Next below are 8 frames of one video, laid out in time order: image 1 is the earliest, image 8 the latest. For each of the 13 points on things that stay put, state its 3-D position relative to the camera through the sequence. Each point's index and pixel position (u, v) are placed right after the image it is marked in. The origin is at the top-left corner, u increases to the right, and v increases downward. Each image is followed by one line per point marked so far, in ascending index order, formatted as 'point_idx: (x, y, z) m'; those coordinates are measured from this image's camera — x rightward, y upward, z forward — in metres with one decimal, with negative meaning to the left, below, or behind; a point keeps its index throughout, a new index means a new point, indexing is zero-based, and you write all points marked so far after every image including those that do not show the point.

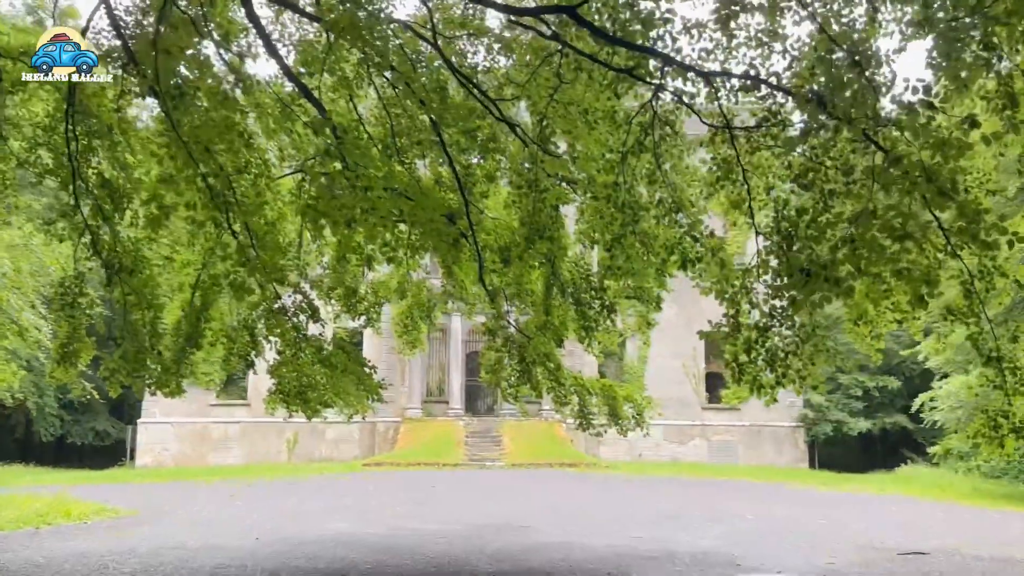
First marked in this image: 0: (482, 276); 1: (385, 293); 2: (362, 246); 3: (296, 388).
0: (-0.3, +0.1, +9.2) m
1: (-1.5, 0.0, +11.1) m
2: (-1.7, +0.5, +10.7) m
3: (-2.2, -1.0, +9.6) m
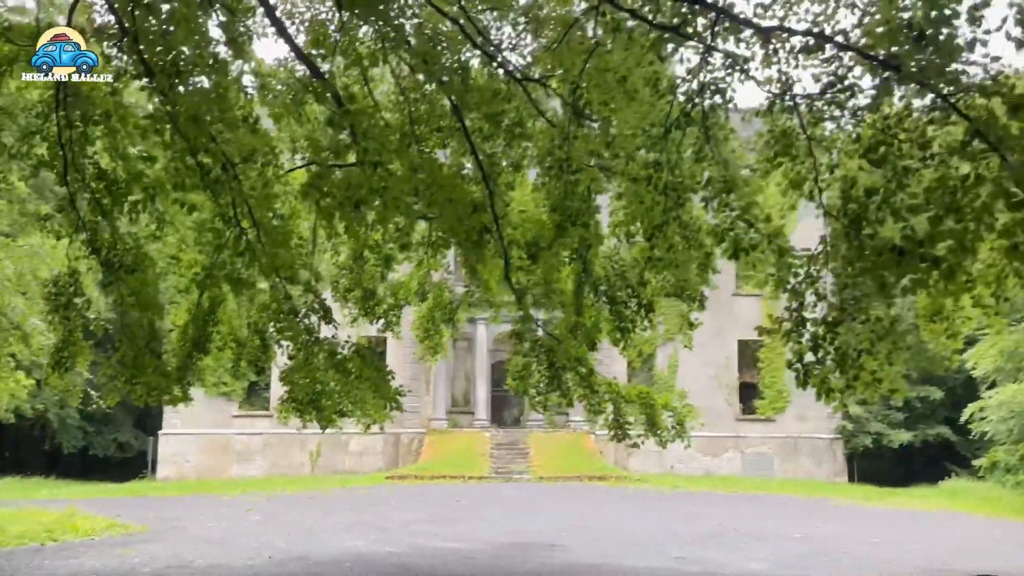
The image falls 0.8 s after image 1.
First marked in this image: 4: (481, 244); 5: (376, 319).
0: (0.0, +0.1, +8.5) m
1: (-1.2, -0.1, +10.5) m
2: (-1.4, +0.5, +10.0) m
3: (-1.9, -1.0, +8.9) m
4: (-0.3, +0.4, +8.6) m
5: (-1.5, -0.4, +10.2) m
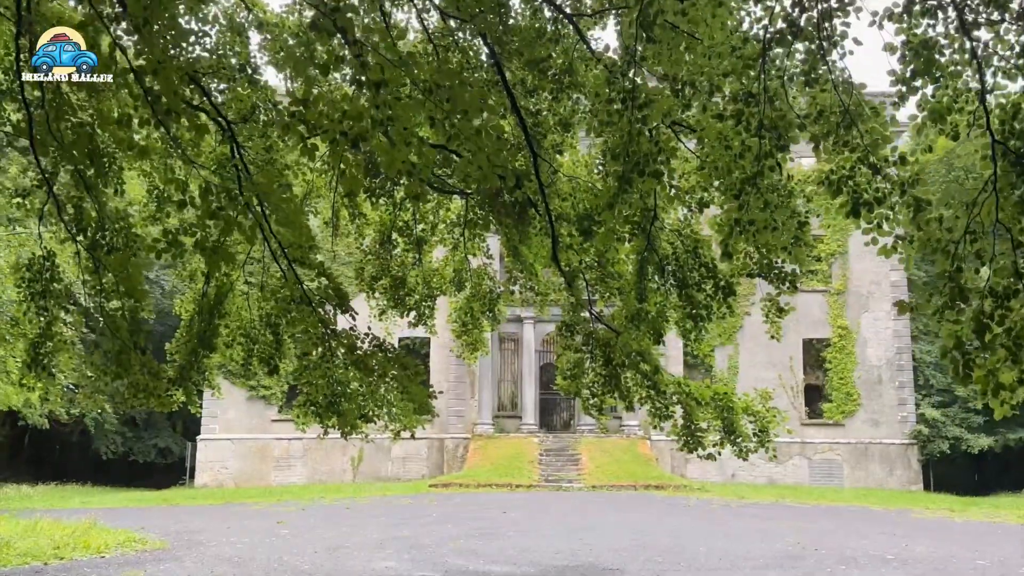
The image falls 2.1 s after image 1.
0: (+0.3, +0.3, +7.2) m
1: (-0.7, +0.1, +9.2) m
2: (-1.0, +0.6, +8.8) m
3: (-1.5, -0.9, +7.7) m
4: (+0.1, +0.6, +7.3) m
5: (-1.0, -0.2, +9.0) m
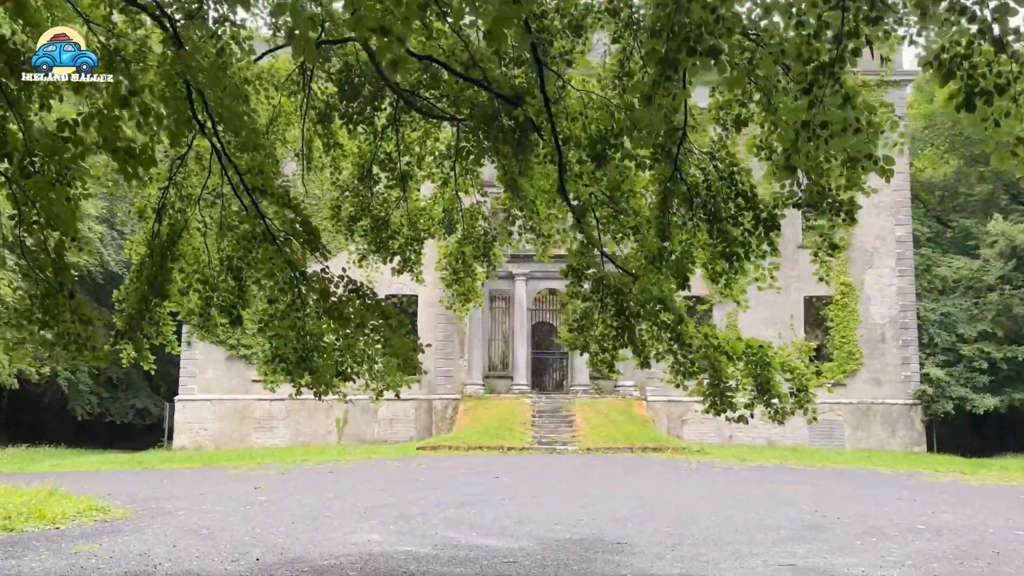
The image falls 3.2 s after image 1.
0: (+0.3, +0.7, +6.1) m
1: (-0.7, +0.6, +8.1) m
2: (-1.0, +1.1, +7.7) m
3: (-1.5, -0.5, +6.7) m
4: (+0.1, +1.0, +6.3) m
5: (-1.0, +0.3, +8.0) m
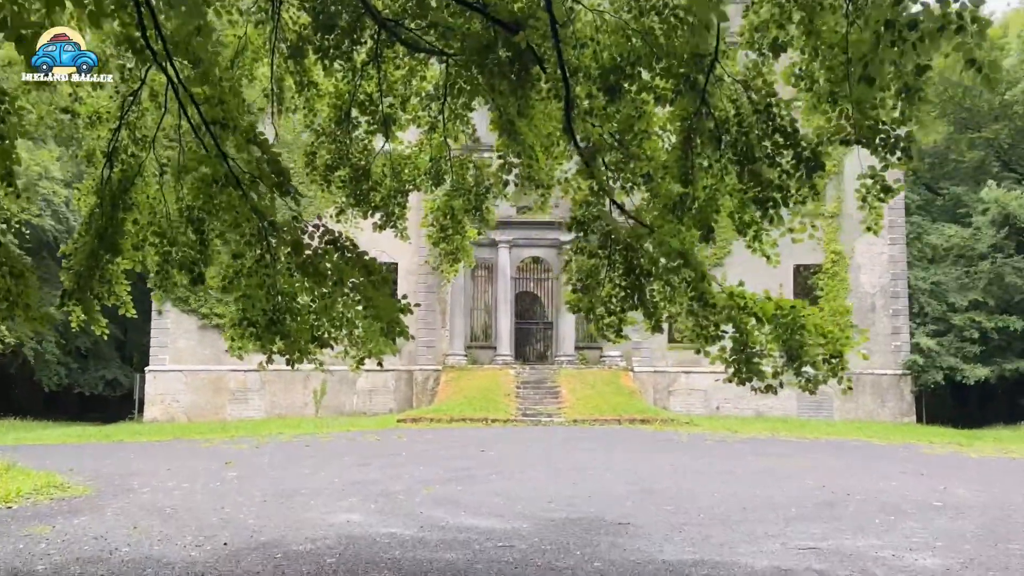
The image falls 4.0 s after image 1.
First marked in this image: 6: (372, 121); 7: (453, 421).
0: (+0.3, +1.0, +5.3) m
1: (-0.8, +0.9, +7.4) m
2: (-1.0, +1.4, +6.9) m
3: (-1.5, -0.2, +5.9) m
4: (+0.1, +1.3, +5.5) m
5: (-1.1, +0.6, +7.2) m
6: (-1.1, +1.3, +7.0) m
7: (-1.1, -2.5, +17.1) m
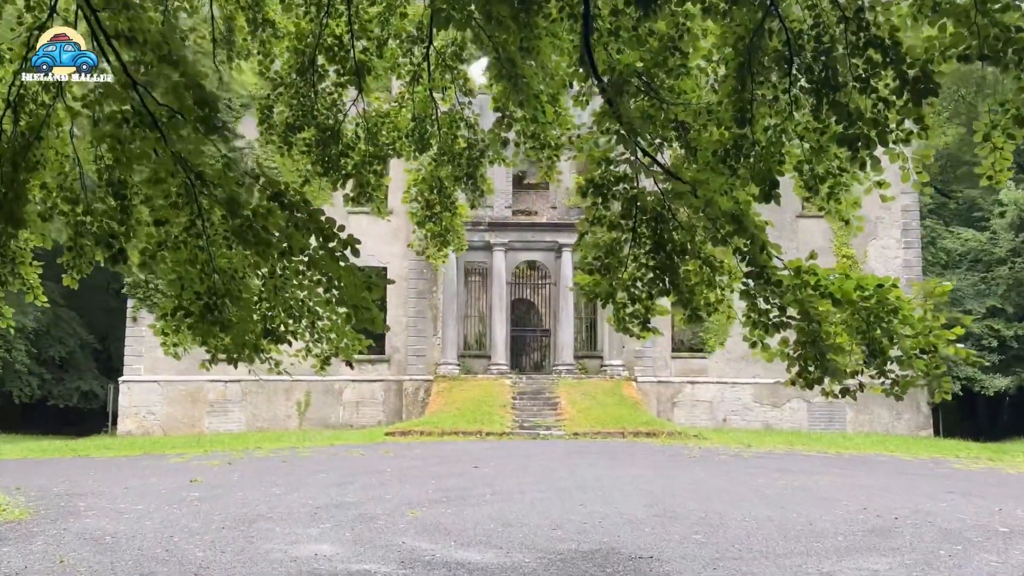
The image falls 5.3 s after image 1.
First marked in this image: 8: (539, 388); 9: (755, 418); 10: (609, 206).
0: (+0.4, +1.1, +4.1) m
1: (-0.8, +1.0, +6.1) m
2: (-1.0, +1.5, +5.7) m
3: (-1.5, -0.1, +4.6) m
4: (+0.1, +1.4, +4.3) m
5: (-1.1, +0.7, +5.9) m
6: (-1.1, +1.4, +5.7) m
7: (-1.2, -2.5, +15.9) m
8: (+0.6, -2.1, +19.5) m
9: (+5.1, -2.7, +19.5) m
10: (+0.5, +0.4, +4.9) m
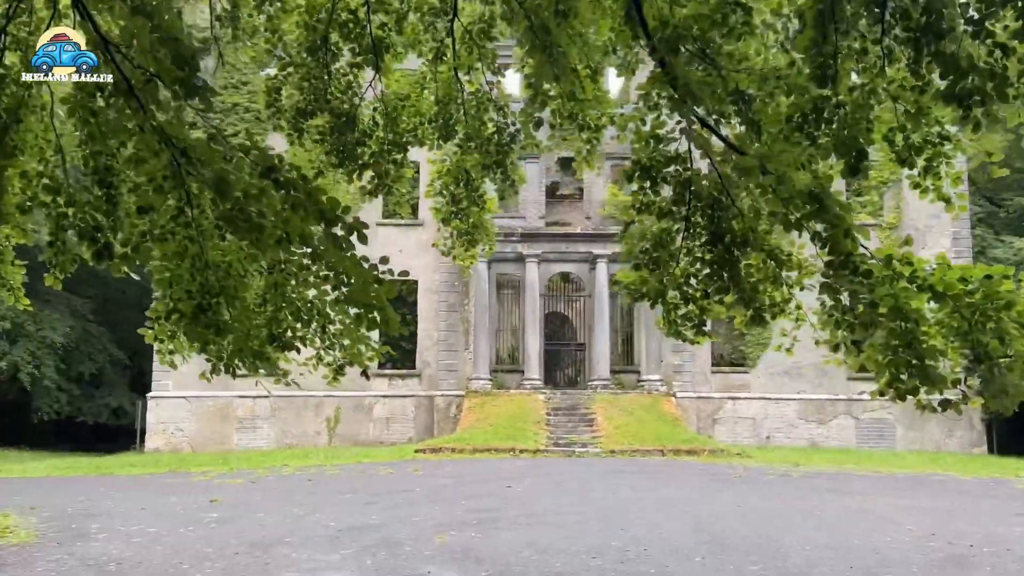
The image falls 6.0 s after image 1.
0: (+0.5, +1.1, +3.5) m
1: (-0.6, +1.0, +5.5) m
2: (-0.8, +1.5, +5.1) m
3: (-1.4, -0.1, +4.1) m
4: (+0.2, +1.4, +3.7) m
5: (-0.9, +0.7, +5.4) m
6: (-0.9, +1.3, +5.2) m
7: (-0.6, -2.7, +15.2) m
8: (+1.3, -2.3, +18.8) m
9: (+5.8, -3.0, +18.6) m
10: (+0.6, +0.5, +4.3) m
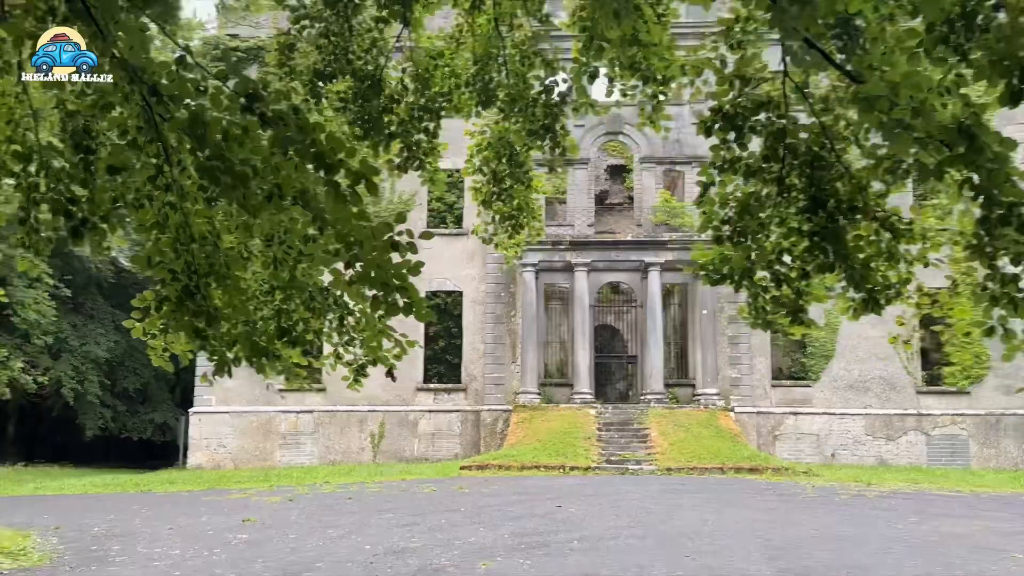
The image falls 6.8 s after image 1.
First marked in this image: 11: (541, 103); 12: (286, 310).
0: (+0.6, +1.2, +2.7) m
1: (-0.3, +1.0, +4.8) m
2: (-0.6, +1.6, +4.4) m
3: (-1.2, 0.0, +3.4) m
4: (+0.4, +1.5, +2.9) m
5: (-0.6, +0.7, +4.6) m
6: (-0.6, +1.4, +4.5) m
7: (+0.2, -2.8, +14.4) m
8: (+2.2, -2.5, +17.9) m
9: (+6.8, -3.1, +17.5) m
10: (+0.8, +0.5, +3.5) m
11: (+0.2, +0.9, +4.7) m
12: (-0.9, -0.1, +3.8) m
